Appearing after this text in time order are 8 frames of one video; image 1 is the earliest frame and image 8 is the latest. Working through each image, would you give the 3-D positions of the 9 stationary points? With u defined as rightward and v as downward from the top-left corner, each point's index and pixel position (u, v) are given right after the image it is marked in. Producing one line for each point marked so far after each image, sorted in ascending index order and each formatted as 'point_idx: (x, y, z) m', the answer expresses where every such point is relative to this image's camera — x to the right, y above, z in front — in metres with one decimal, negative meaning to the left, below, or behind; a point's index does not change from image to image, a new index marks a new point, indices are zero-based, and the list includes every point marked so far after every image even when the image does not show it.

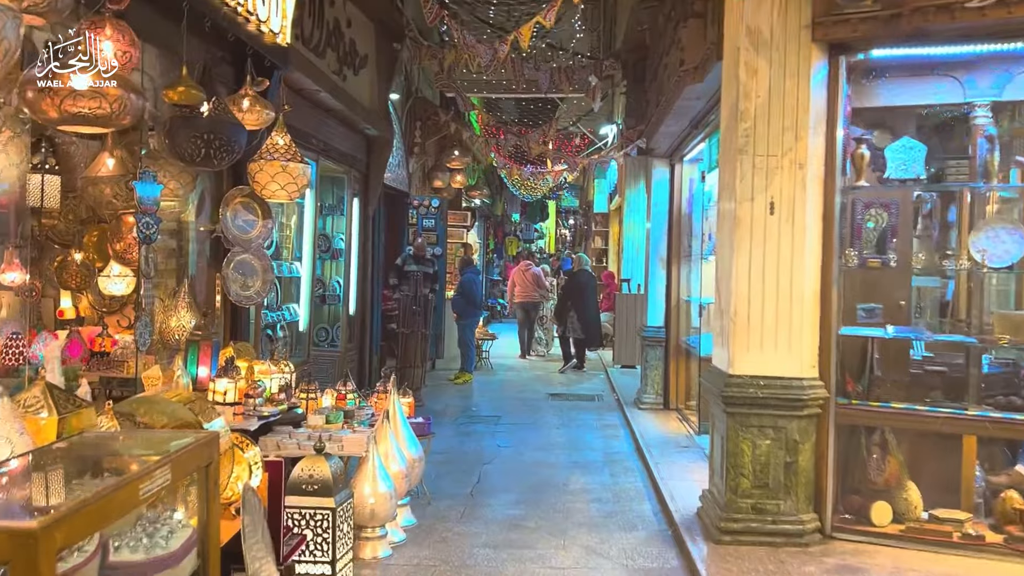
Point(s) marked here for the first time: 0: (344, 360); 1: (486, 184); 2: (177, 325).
0: (-1.4, -0.6, +6.8) m
1: (-0.4, +1.6, +13.1) m
2: (-1.6, -0.2, +4.1) m
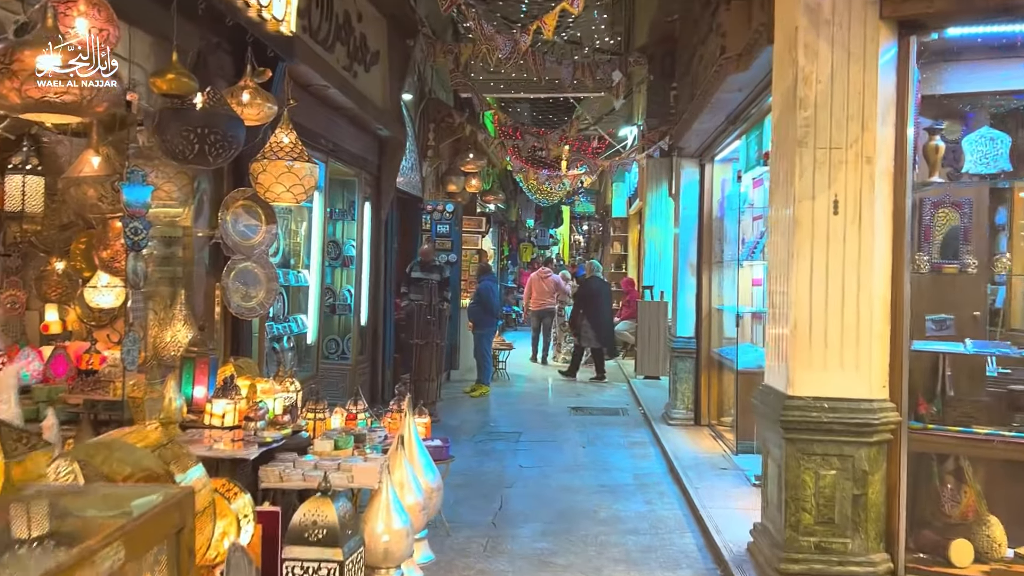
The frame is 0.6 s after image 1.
0: (-1.2, -0.7, +6.4) m
1: (-0.2, +1.5, +12.8) m
2: (-1.5, -0.2, +3.8) m
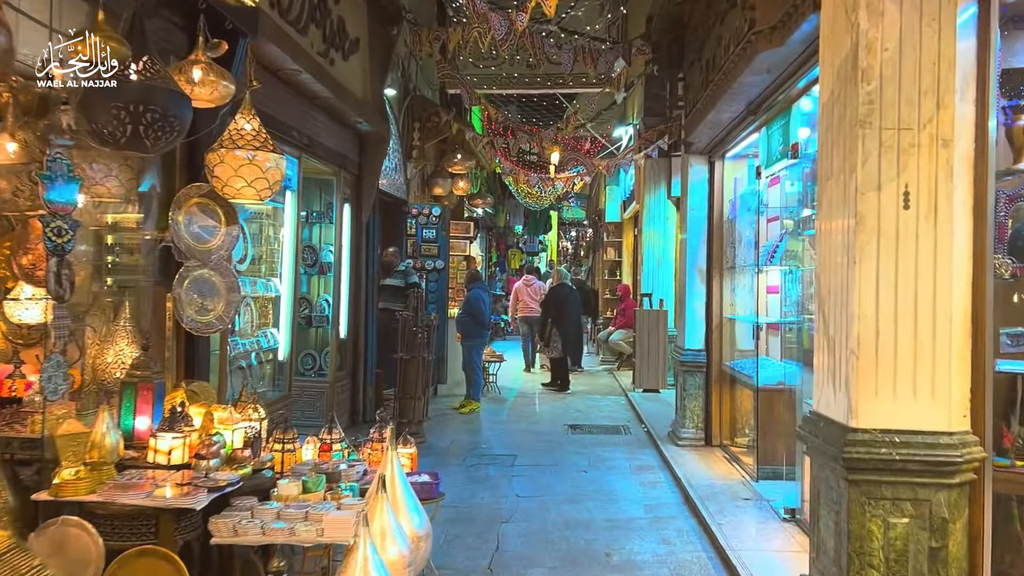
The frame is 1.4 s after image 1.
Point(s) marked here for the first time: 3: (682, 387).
0: (-1.2, -0.7, +5.9) m
1: (-0.3, +1.4, +12.2) m
2: (-1.5, -0.3, +3.2) m
3: (+1.2, -0.7, +6.0) m
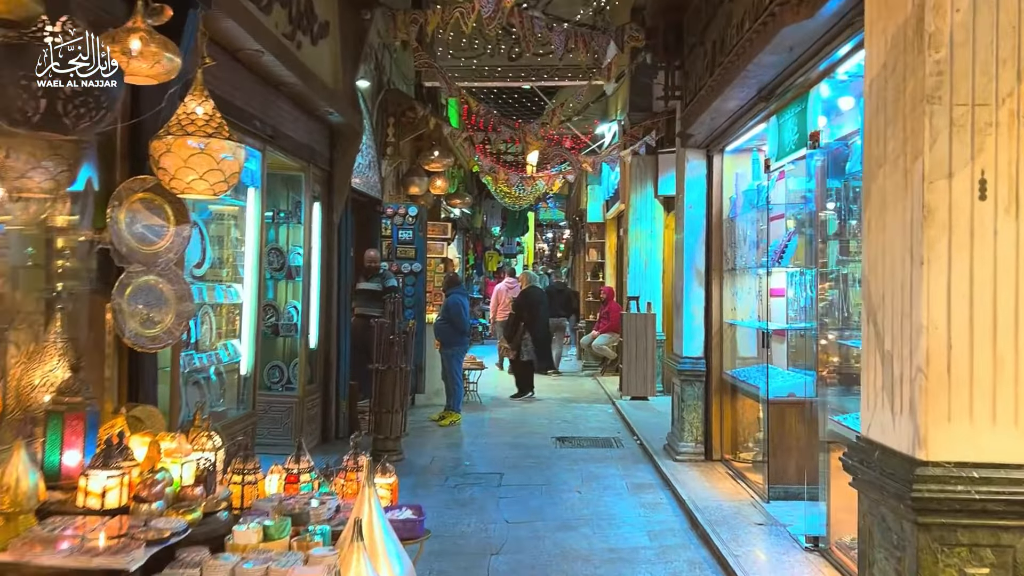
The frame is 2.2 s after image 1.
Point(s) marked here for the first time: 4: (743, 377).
0: (-1.3, -0.8, +5.4) m
1: (-0.6, +1.4, +11.8) m
2: (-1.5, -0.3, +2.7) m
3: (+1.1, -0.7, +5.6) m
4: (+1.4, -0.6, +5.2) m
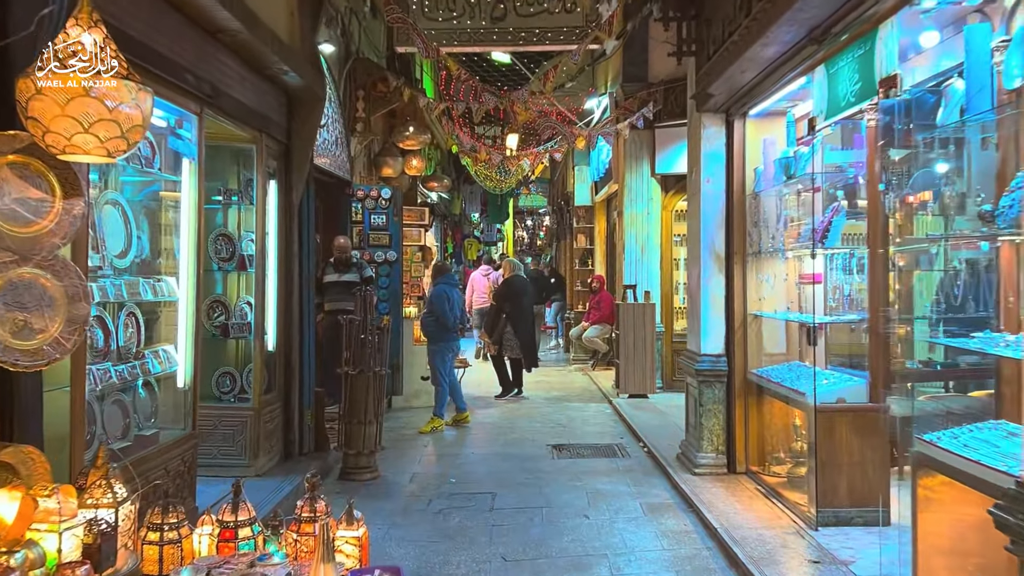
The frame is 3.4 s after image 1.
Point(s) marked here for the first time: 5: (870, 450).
0: (-1.4, -0.7, +4.6) m
1: (-0.9, +1.5, +11.0) m
2: (-1.5, -0.3, +1.9) m
3: (+1.1, -0.7, +4.9) m
4: (+1.4, -0.5, +4.5) m
5: (+1.6, -0.7, +3.8) m
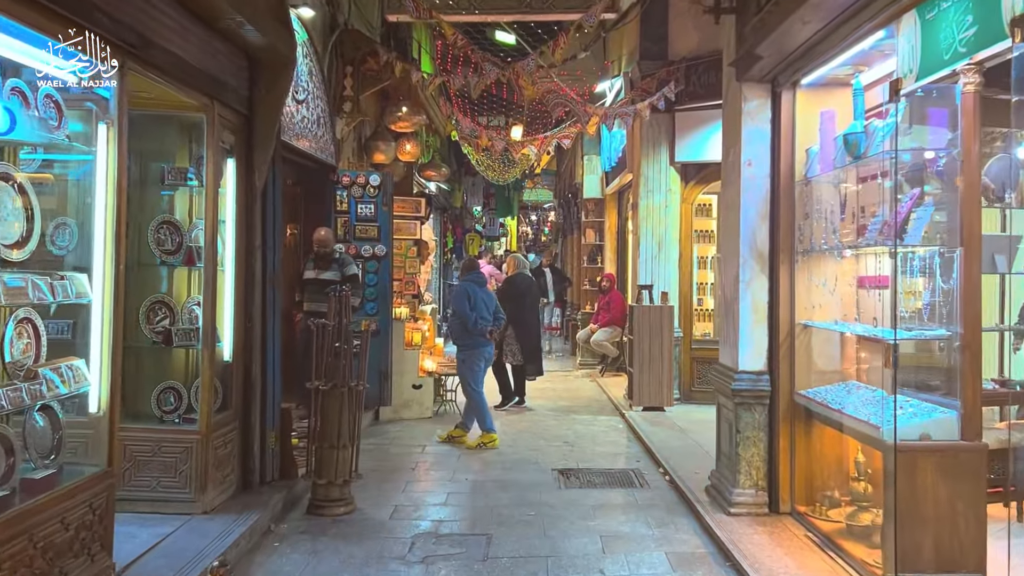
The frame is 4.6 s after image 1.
0: (-1.4, -0.7, +3.8) m
1: (-0.8, +1.5, +10.2) m
2: (-1.5, -0.3, +1.1) m
3: (+1.1, -0.7, +4.1) m
4: (+1.4, -0.5, +3.7) m
5: (+1.6, -0.8, +3.0) m
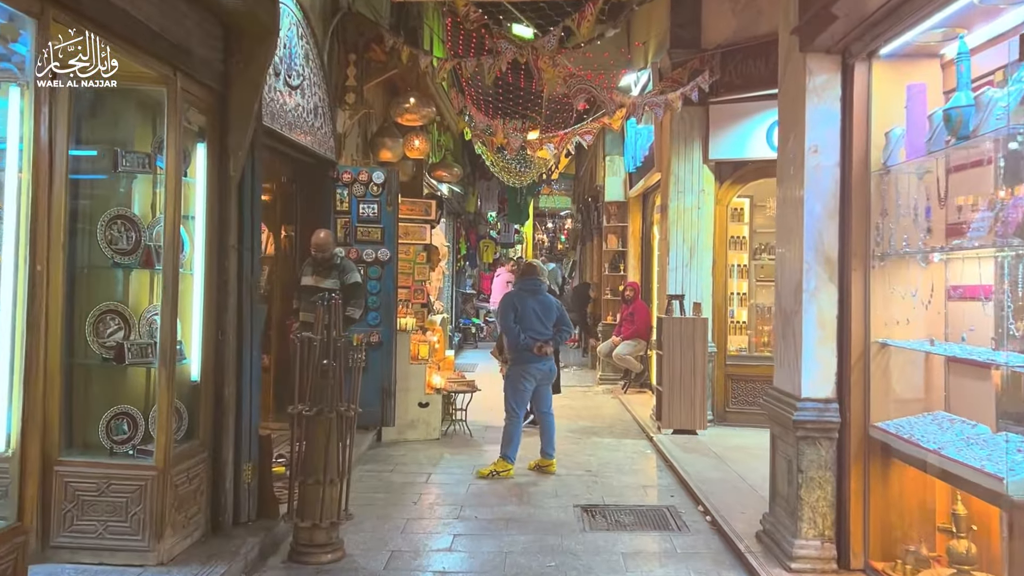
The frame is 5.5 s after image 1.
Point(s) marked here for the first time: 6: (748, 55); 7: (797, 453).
0: (-1.3, -0.8, +3.2) m
1: (-0.6, +1.4, +9.6) m
2: (-1.5, -0.3, +0.5) m
3: (+1.1, -0.7, +3.4) m
4: (+1.5, -0.5, +3.0) m
5: (+1.7, -0.8, +2.3) m
6: (+1.8, +1.8, +6.3) m
7: (+1.2, -0.7, +3.4) m
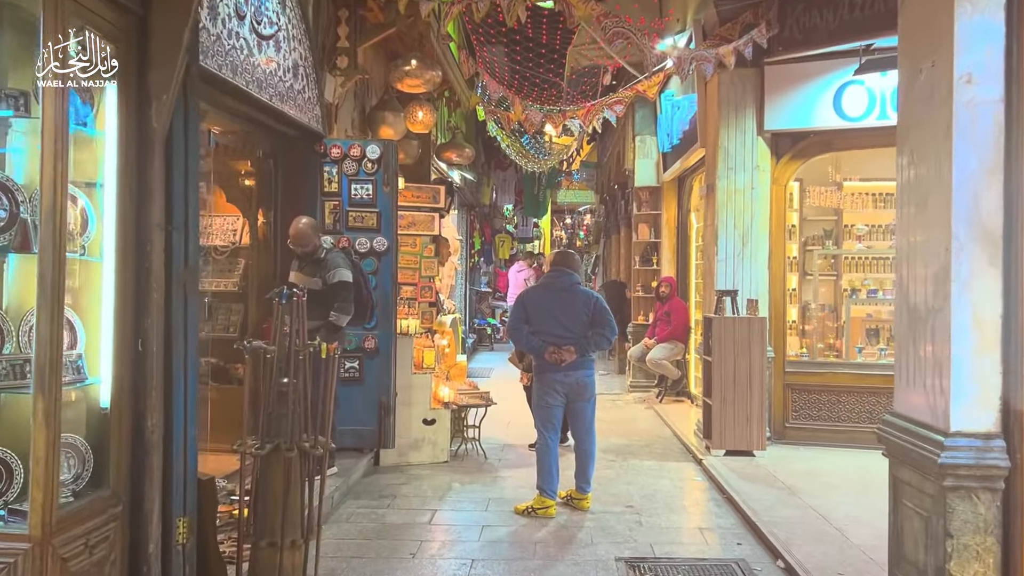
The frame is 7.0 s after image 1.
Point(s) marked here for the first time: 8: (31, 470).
0: (-1.2, -0.7, +2.2) m
1: (-0.5, +1.5, +8.6) m
2: (-1.5, -0.3, -0.5) m
3: (+1.2, -0.7, +2.4) m
4: (+1.5, -0.5, +2.0) m
5: (+1.7, -0.8, +1.3) m
6: (+1.9, +1.8, +5.2) m
7: (+1.2, -0.6, +2.4) m
8: (-1.3, -0.5, +2.2) m
